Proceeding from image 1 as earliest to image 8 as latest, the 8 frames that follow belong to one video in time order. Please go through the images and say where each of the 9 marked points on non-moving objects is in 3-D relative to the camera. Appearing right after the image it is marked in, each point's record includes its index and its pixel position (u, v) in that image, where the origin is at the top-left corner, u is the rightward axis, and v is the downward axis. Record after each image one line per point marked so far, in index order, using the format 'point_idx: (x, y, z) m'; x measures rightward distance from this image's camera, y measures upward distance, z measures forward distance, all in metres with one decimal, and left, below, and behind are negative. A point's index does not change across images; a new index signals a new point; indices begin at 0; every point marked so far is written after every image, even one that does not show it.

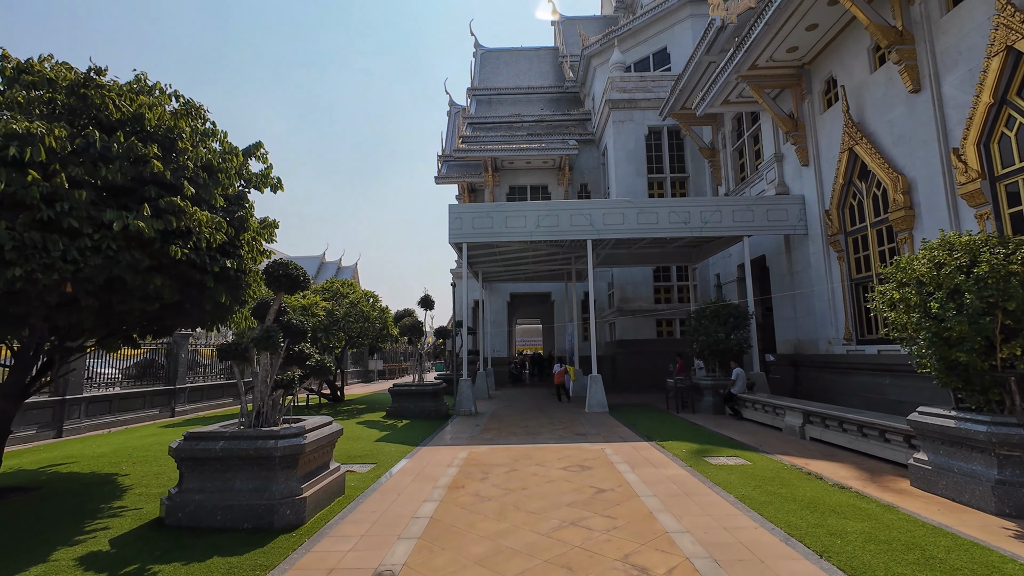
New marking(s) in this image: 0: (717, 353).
0: (+5.4, -1.7, +12.5) m
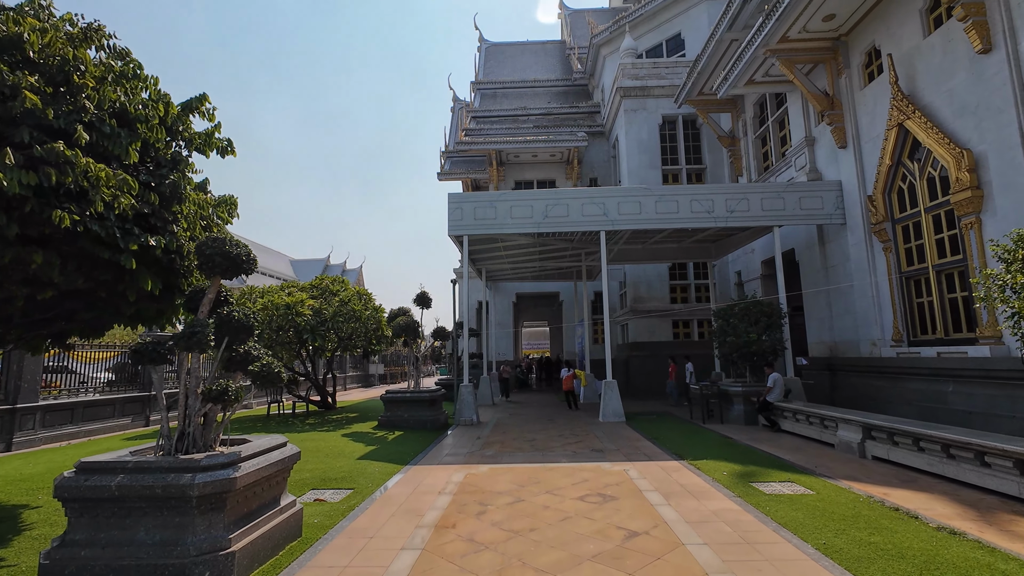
0: (+5.5, -1.6, +11.1) m
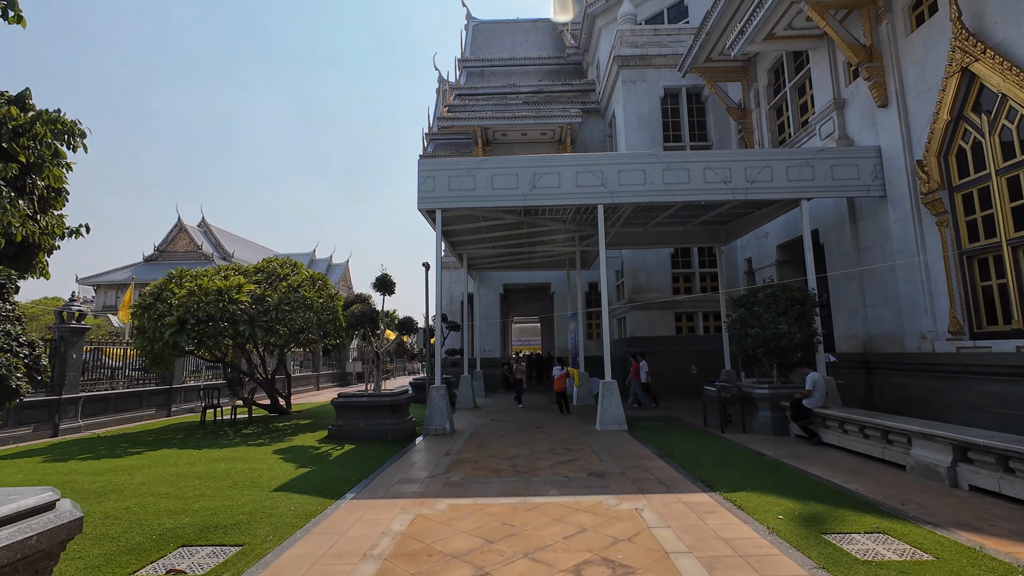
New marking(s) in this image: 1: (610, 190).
0: (+5.1, -1.2, +9.3) m
1: (+2.2, +2.2, +10.9) m
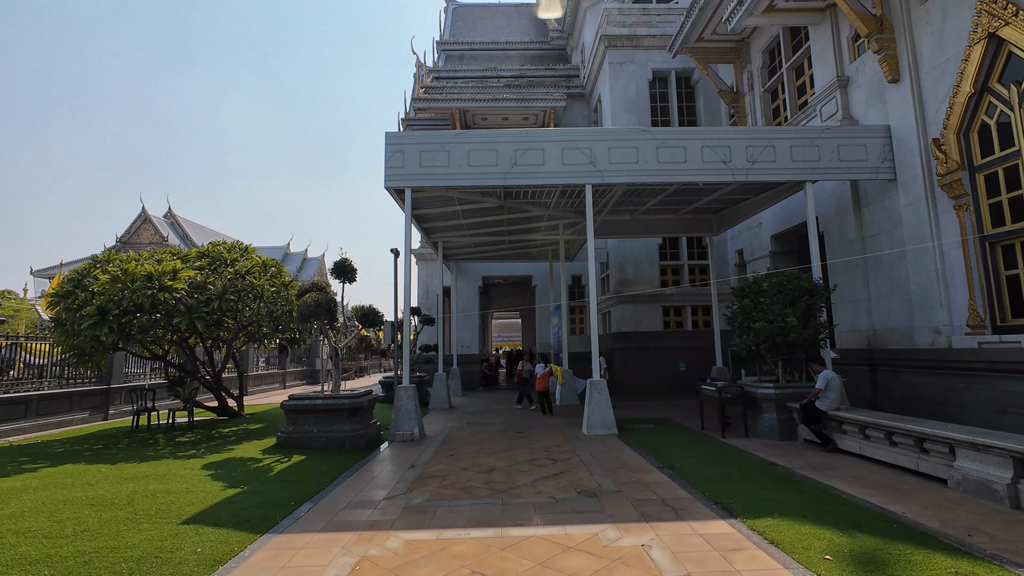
0: (+4.7, -1.0, +8.4) m
1: (+1.8, +2.4, +9.8) m
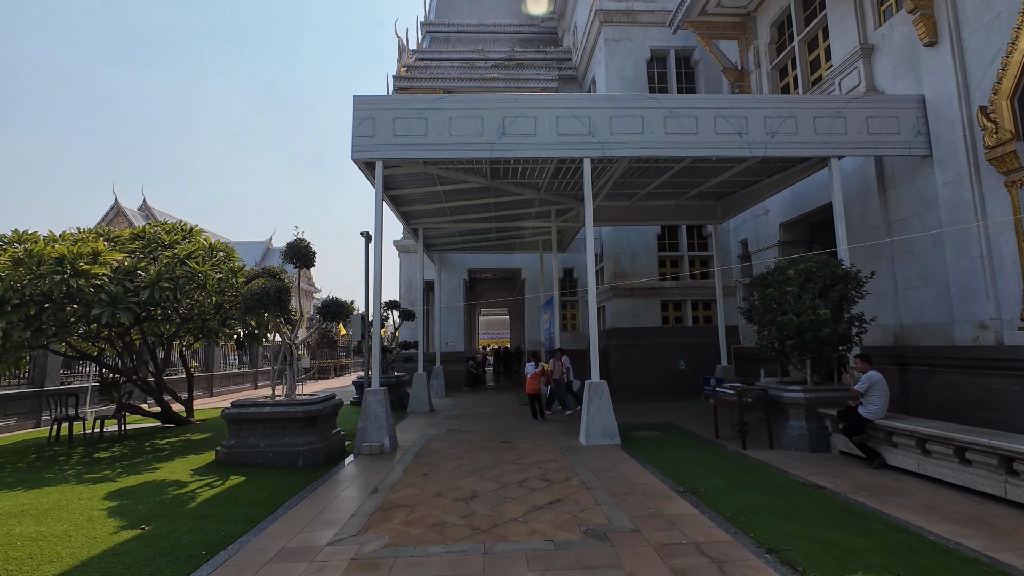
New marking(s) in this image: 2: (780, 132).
0: (+4.5, -0.8, +7.2) m
1: (+1.6, +2.6, +8.6) m
2: (+4.9, +2.8, +8.7) m
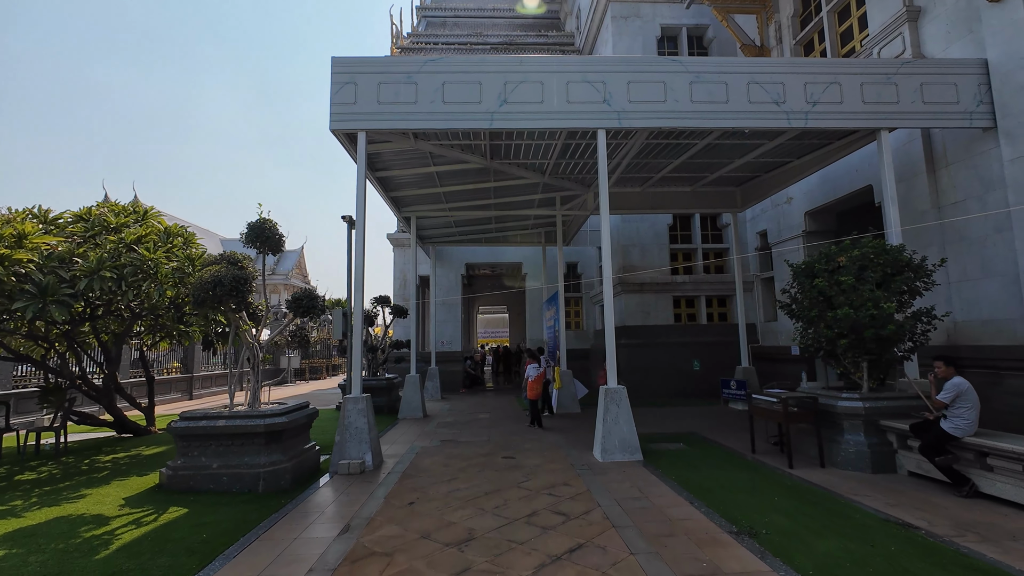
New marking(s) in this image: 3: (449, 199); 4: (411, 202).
0: (+4.6, -0.7, +6.1) m
1: (+1.6, +2.8, +7.5) m
2: (+4.9, +3.0, +7.6) m
3: (-1.5, +2.2, +11.7) m
4: (-2.4, +2.1, +11.6) m
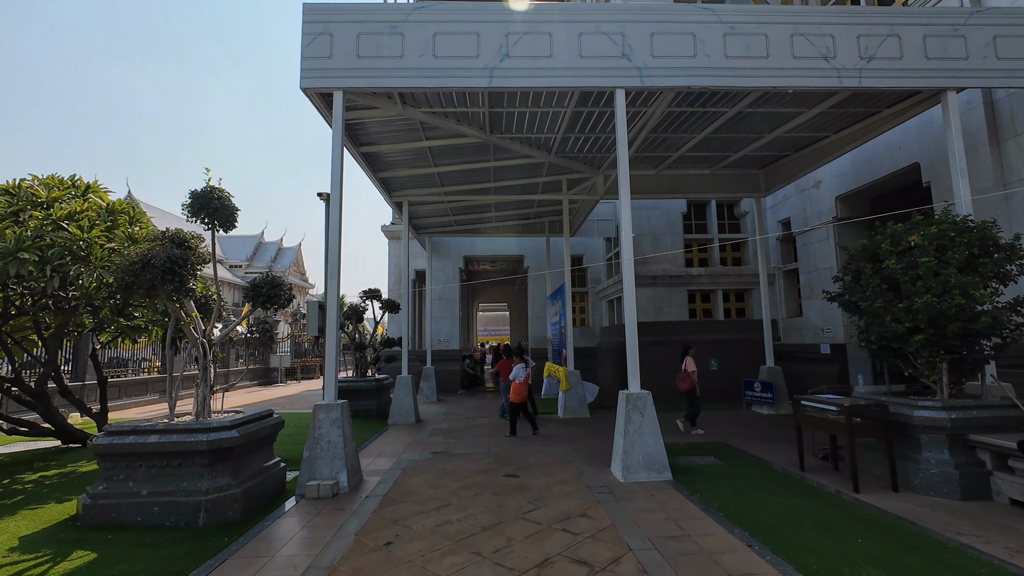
0: (+4.6, -0.6, +5.0) m
1: (+1.6, +2.9, +6.4) m
2: (+5.0, +3.1, +6.5) m
3: (-1.5, +2.4, +10.5) m
4: (-2.4, +2.3, +10.4) m
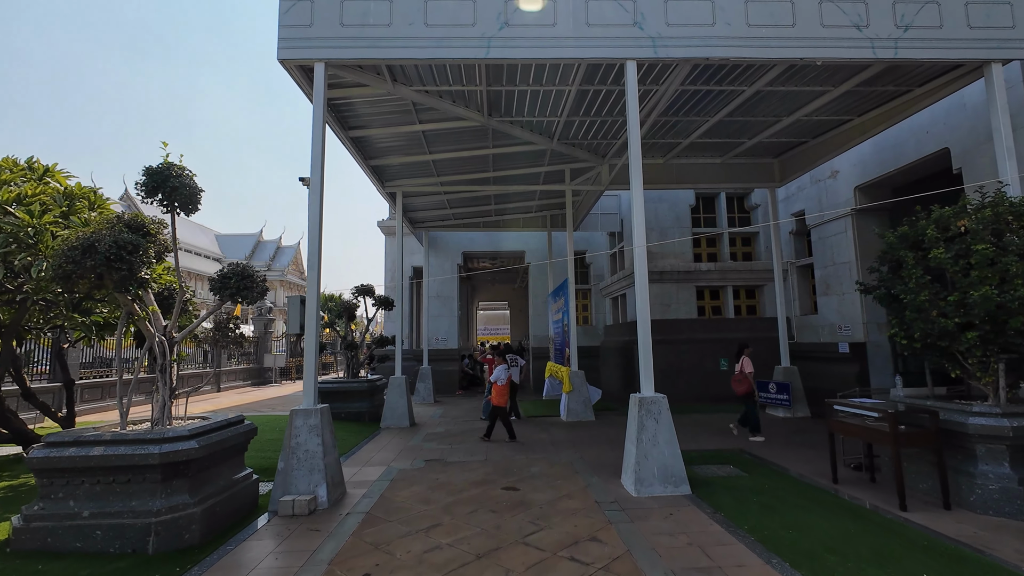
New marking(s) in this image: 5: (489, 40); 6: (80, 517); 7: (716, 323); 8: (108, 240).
0: (+4.6, -0.5, +4.4) m
1: (+1.6, +3.0, +5.8) m
2: (+5.0, +3.2, +5.9) m
3: (-1.5, +2.5, +10.0) m
4: (-2.4, +2.4, +9.9) m
5: (-0.3, +3.0, +5.7) m
6: (-3.4, -1.8, +3.8) m
7: (+5.3, -0.9, +12.2) m
8: (-3.4, +0.4, +4.2) m
